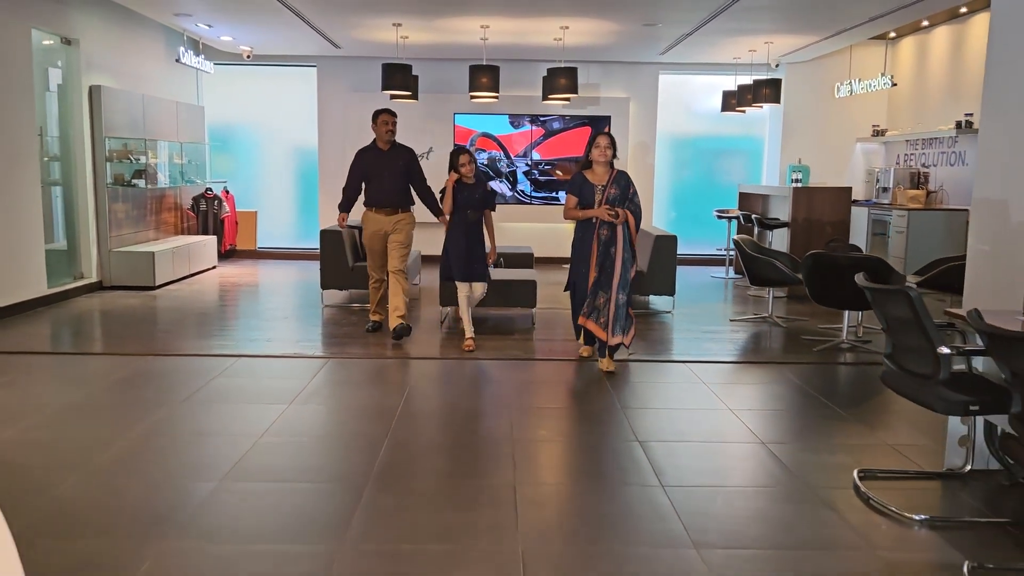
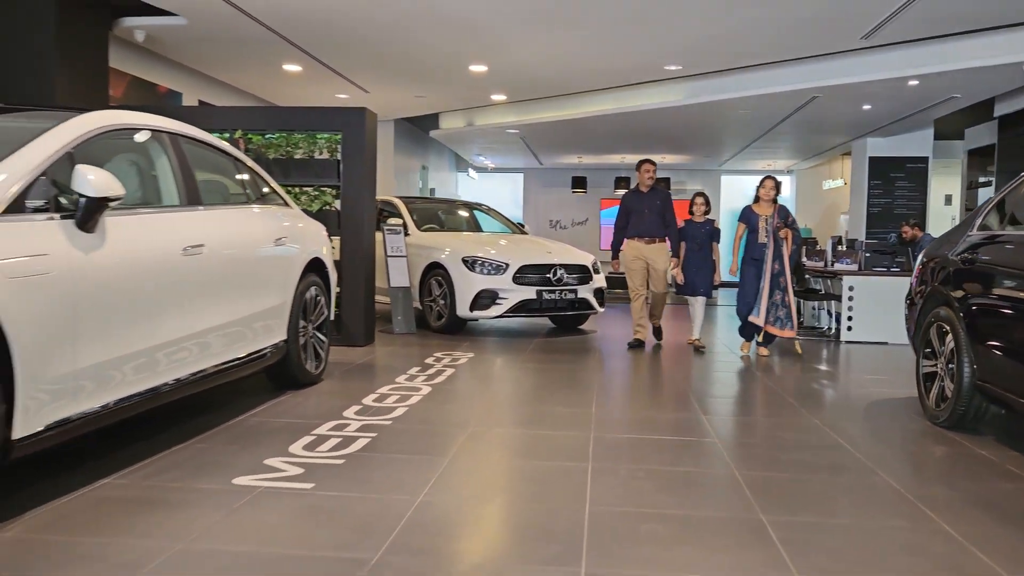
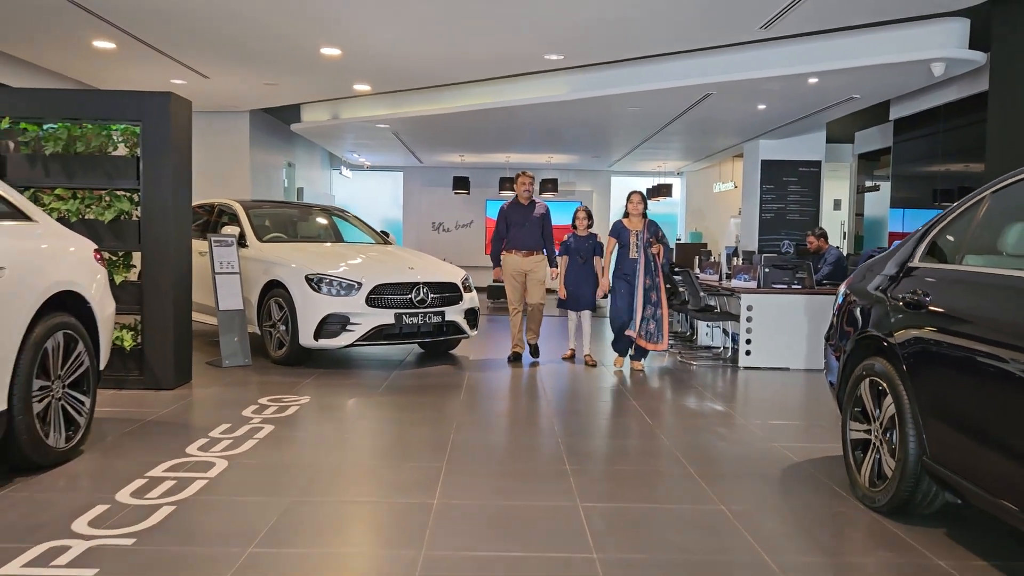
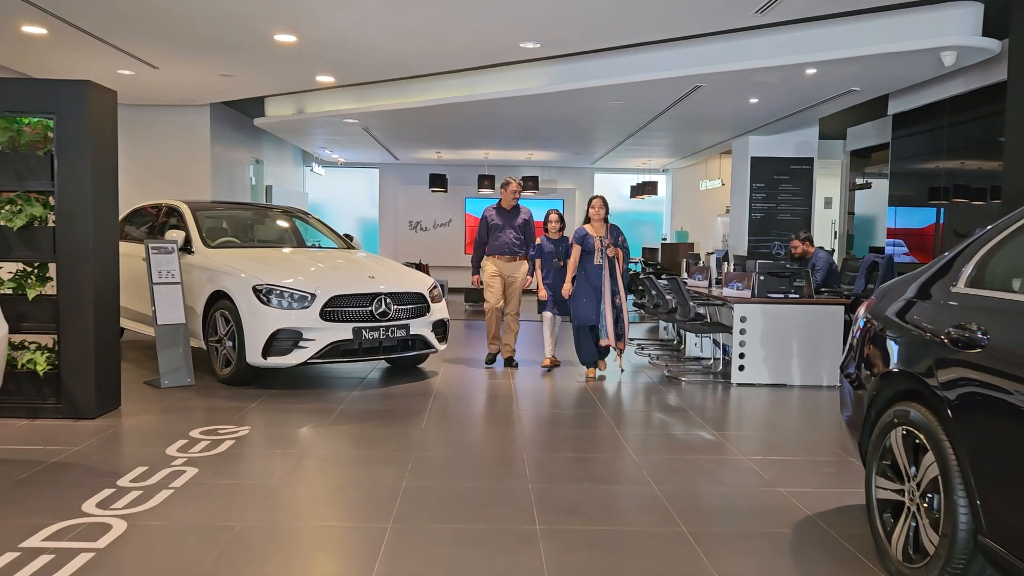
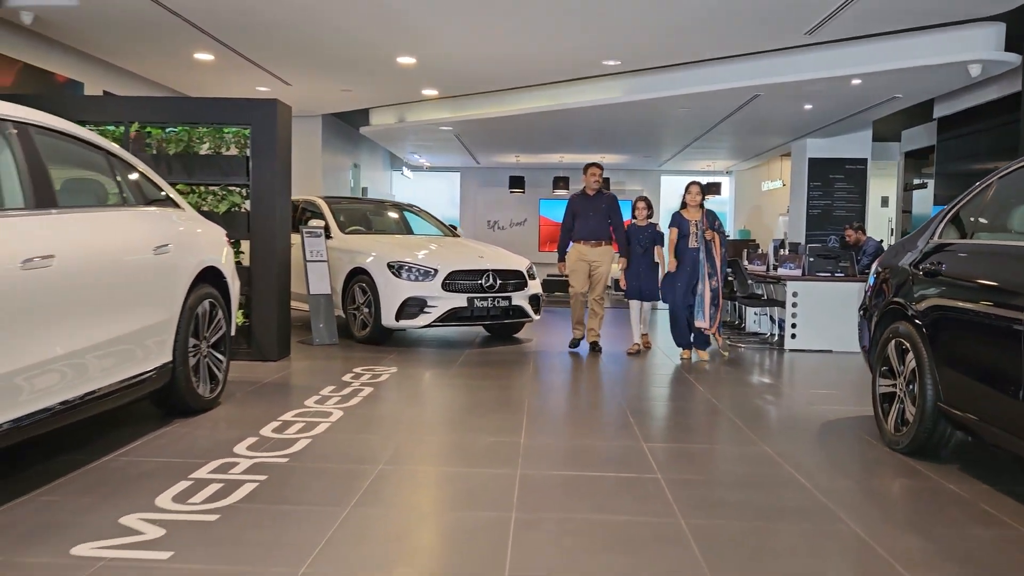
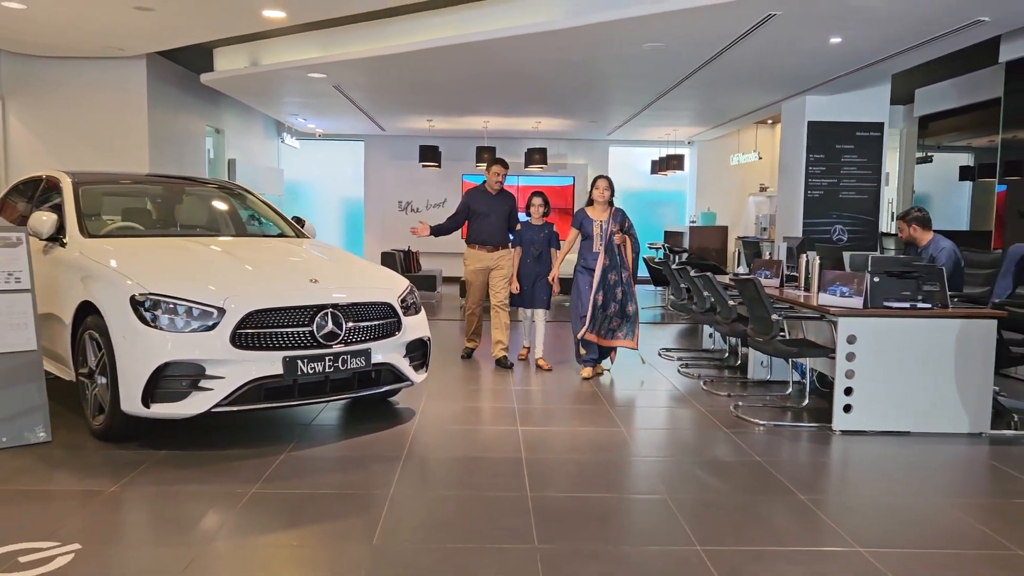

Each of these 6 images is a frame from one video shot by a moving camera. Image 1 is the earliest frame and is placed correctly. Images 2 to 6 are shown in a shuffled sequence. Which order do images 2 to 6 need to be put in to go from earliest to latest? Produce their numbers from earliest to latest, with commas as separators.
6, 4, 3, 5, 2
